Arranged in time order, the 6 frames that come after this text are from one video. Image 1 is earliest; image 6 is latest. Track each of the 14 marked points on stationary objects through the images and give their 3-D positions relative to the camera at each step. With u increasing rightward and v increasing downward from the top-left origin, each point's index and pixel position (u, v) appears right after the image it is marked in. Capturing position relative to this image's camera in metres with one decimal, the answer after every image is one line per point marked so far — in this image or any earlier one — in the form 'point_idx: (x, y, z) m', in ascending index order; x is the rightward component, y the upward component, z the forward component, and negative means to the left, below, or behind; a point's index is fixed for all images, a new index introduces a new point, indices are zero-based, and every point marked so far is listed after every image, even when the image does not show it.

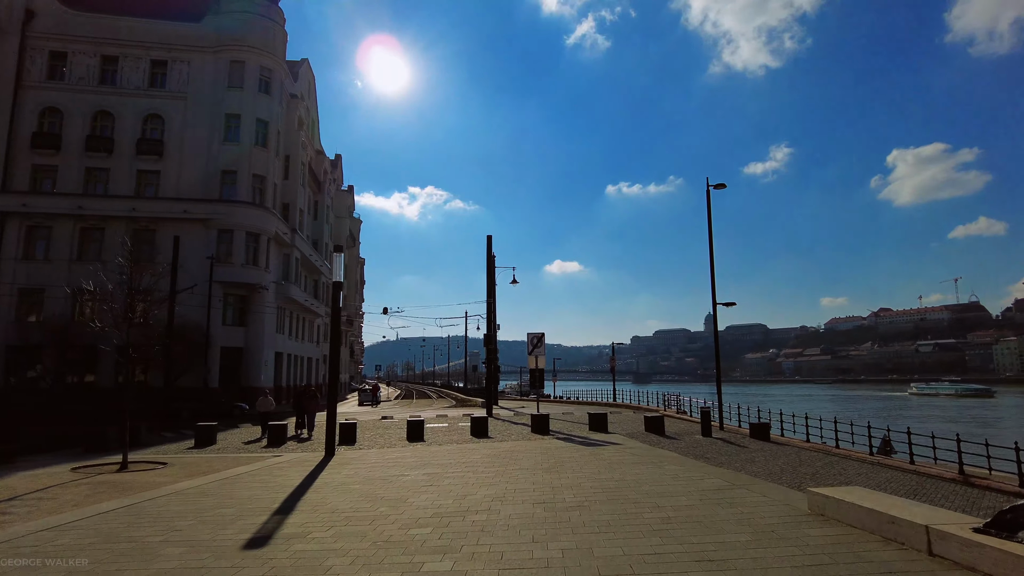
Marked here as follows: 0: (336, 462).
0: (-3.3, -3.3, +12.1) m
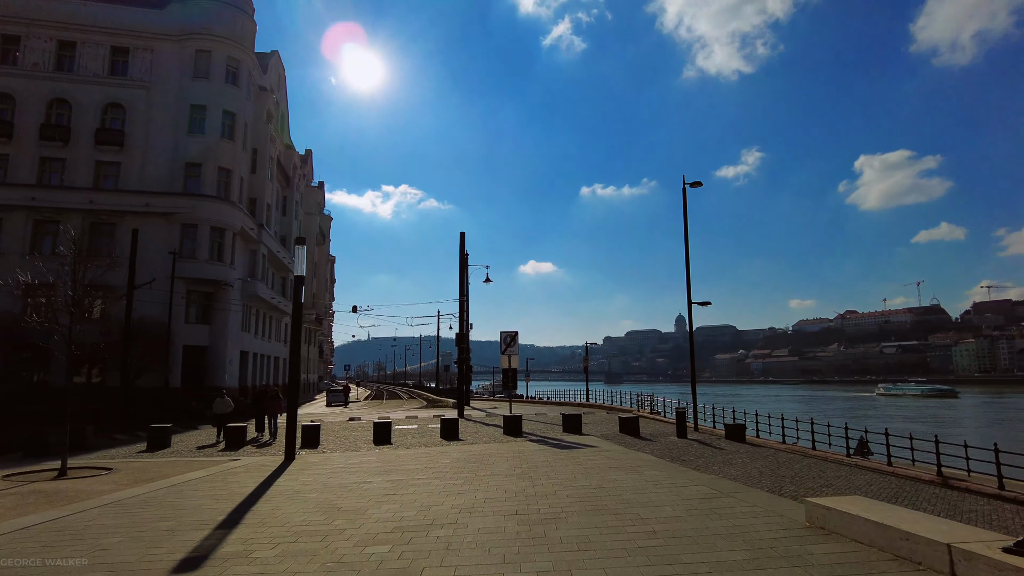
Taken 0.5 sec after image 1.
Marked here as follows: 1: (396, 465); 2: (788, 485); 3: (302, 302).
0: (-3.8, -3.2, +11.4) m
1: (-1.9, -3.0, +10.8) m
2: (+5.0, -3.6, +11.8) m
3: (-4.4, -0.3, +13.5) m
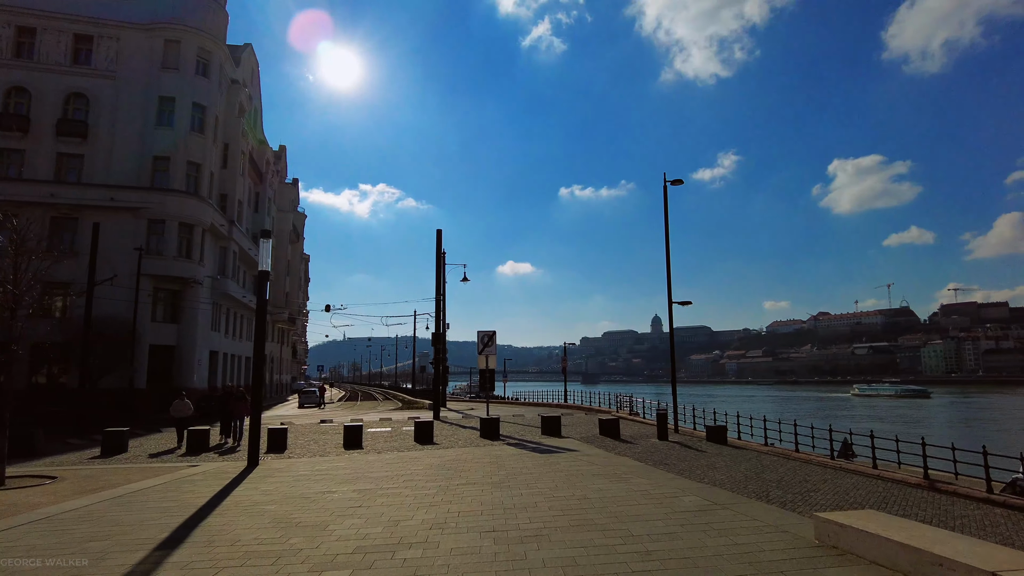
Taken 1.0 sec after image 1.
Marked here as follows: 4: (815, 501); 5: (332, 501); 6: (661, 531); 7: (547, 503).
0: (-4.2, -3.1, +10.7) m
1: (-2.3, -2.9, +10.1) m
2: (+4.6, -3.6, +11.4) m
3: (-4.8, -0.2, +12.7) m
4: (+5.0, -3.5, +10.6) m
5: (-2.1, -2.5, +7.6) m
6: (+1.2, -1.9, +5.1) m
7: (+0.4, -2.2, +6.6) m
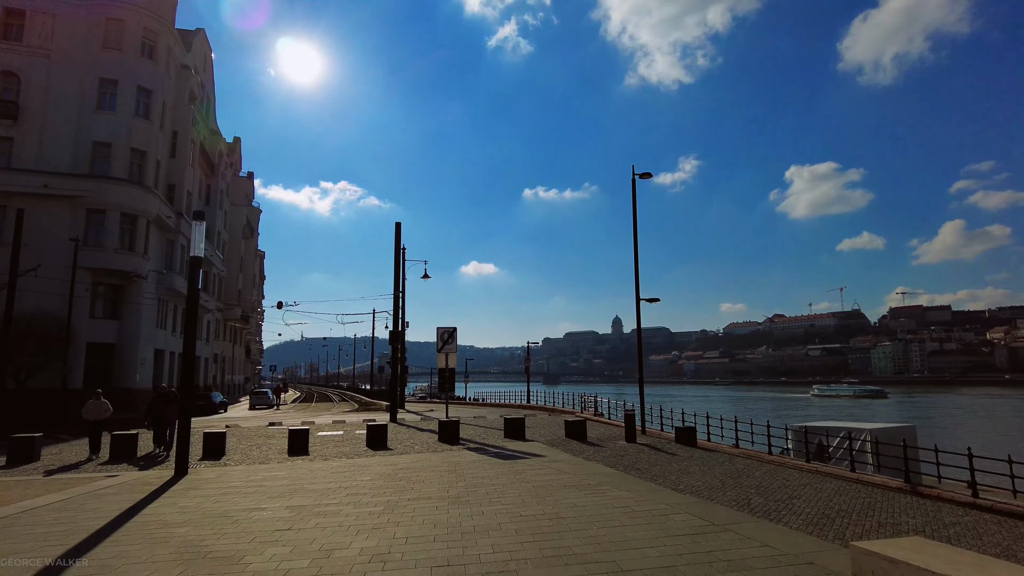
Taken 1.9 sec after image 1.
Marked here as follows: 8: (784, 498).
0: (-4.8, -2.9, +9.4) m
1: (-2.9, -2.7, +8.9) m
2: (+4.0, -3.4, +10.6) m
3: (-5.5, 0.0, +11.4) m
4: (+4.4, -3.4, +9.8) m
5: (-2.5, -2.3, +6.4) m
6: (+0.9, -1.8, +4.1) m
7: (0.0, -2.0, +5.5) m
8: (+4.6, -3.5, +10.9) m
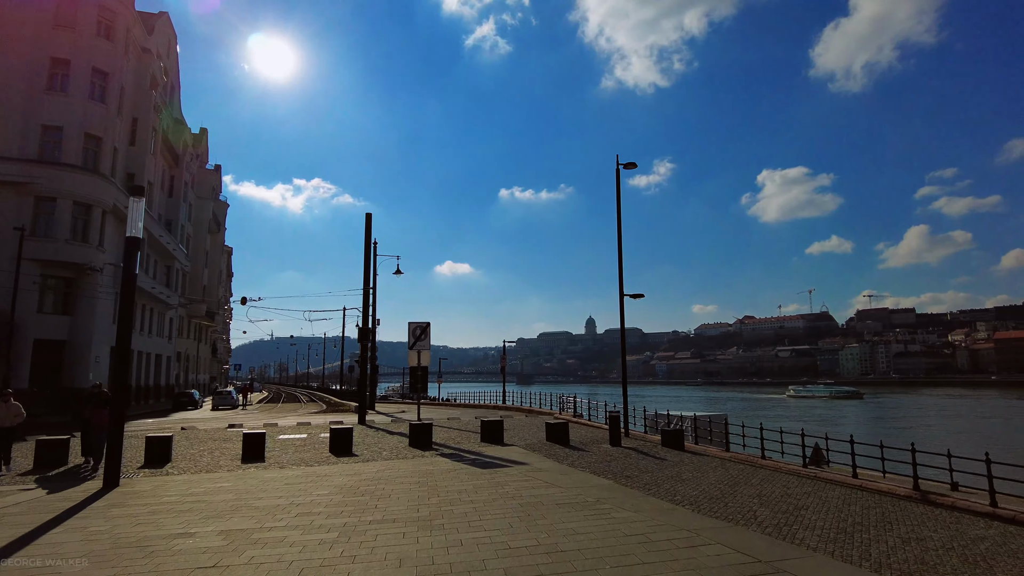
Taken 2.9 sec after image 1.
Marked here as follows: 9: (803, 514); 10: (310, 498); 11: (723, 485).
0: (-5.0, -2.6, +8.0) m
1: (-3.1, -2.5, +7.6) m
2: (+3.7, -3.3, +9.6) m
3: (-5.8, +0.2, +10.0) m
4: (+4.1, -3.2, +8.8) m
5: (-2.6, -2.1, +5.1) m
6: (+0.9, -1.6, +3.0) m
7: (-0.1, -1.8, +4.3) m
8: (+4.2, -3.4, +9.8) m
9: (+4.4, -3.4, +9.7) m
10: (-2.4, -2.5, +7.8) m
11: (+3.8, -3.5, +11.7) m
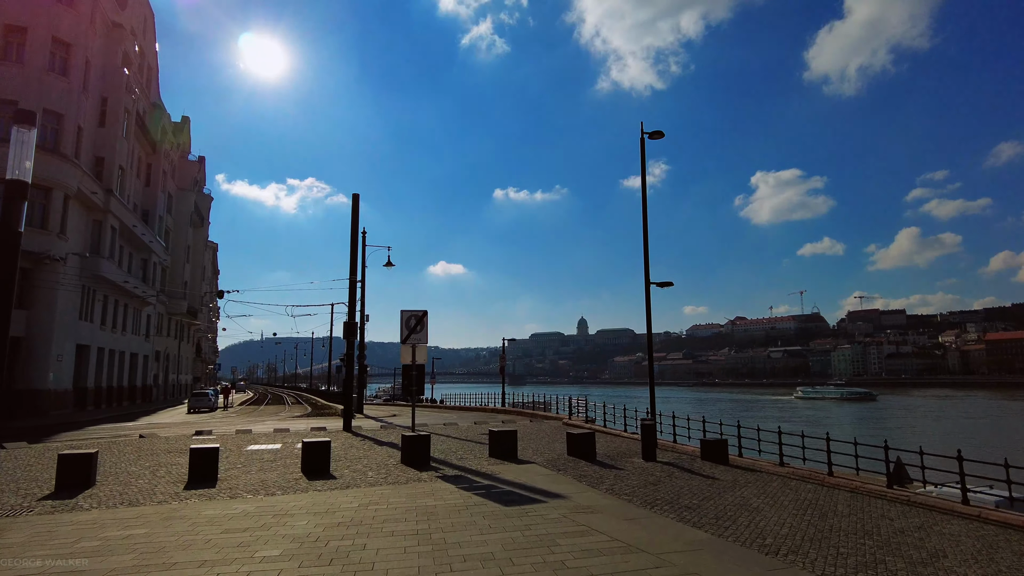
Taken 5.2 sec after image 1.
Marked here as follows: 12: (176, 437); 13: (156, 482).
0: (-4.7, -2.3, +5.2) m
1: (-2.7, -2.1, +4.8) m
2: (+4.0, -2.9, +6.9) m
3: (-5.4, +0.6, +7.2) m
4: (+4.5, -2.8, +6.1) m
5: (-2.2, -1.7, +2.3) m
6: (+1.3, -1.2, +0.2) m
7: (+0.3, -1.4, +1.6) m
8: (+4.6, -3.0, +7.1) m
9: (+4.7, -3.0, +7.0) m
10: (-2.0, -2.1, +5.0) m
11: (+4.1, -3.2, +8.9) m
12: (-9.3, -4.1, +18.0) m
13: (-5.5, -3.0, +10.0) m
